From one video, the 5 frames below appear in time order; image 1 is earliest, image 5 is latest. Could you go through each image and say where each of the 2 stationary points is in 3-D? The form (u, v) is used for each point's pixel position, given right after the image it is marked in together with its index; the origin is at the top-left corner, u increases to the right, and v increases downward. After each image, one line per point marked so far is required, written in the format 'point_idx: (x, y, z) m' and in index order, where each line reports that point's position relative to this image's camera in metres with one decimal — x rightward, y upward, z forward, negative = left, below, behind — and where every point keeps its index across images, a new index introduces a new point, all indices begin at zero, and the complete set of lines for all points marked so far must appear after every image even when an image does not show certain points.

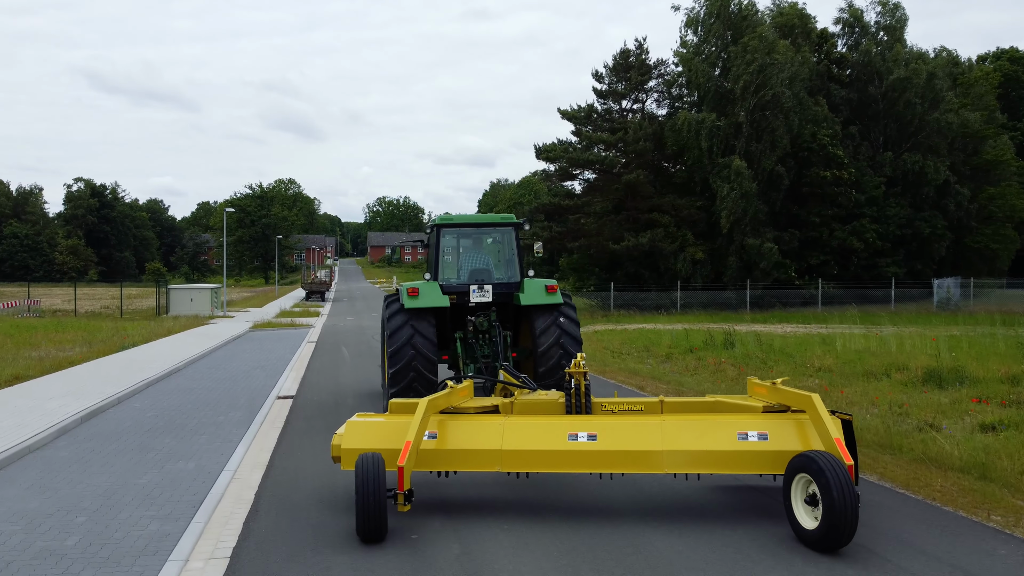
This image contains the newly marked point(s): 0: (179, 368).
0: (-5.4, -1.3, +13.3) m
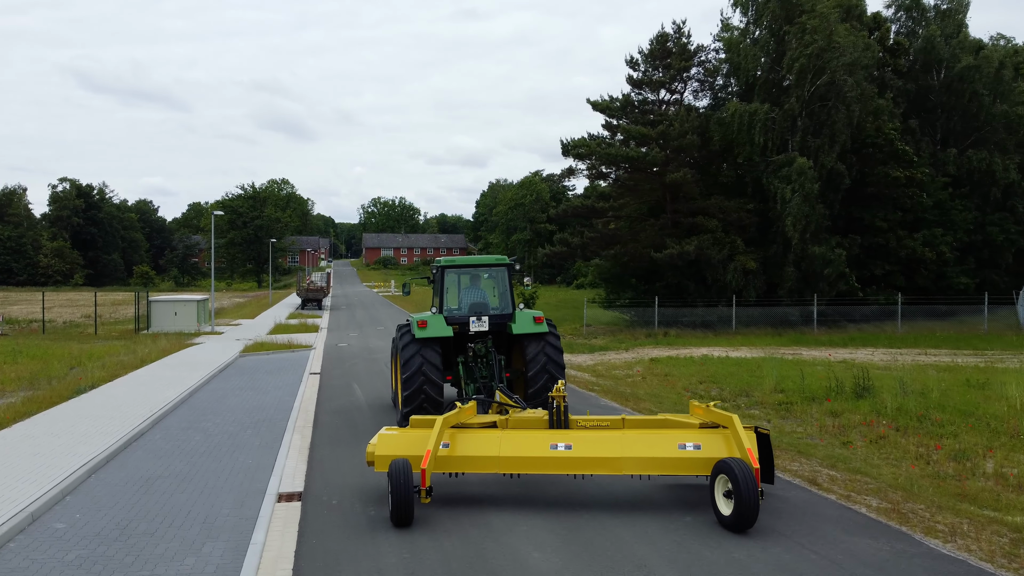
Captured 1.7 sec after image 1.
0: (-4.4, -1.7, +9.8) m
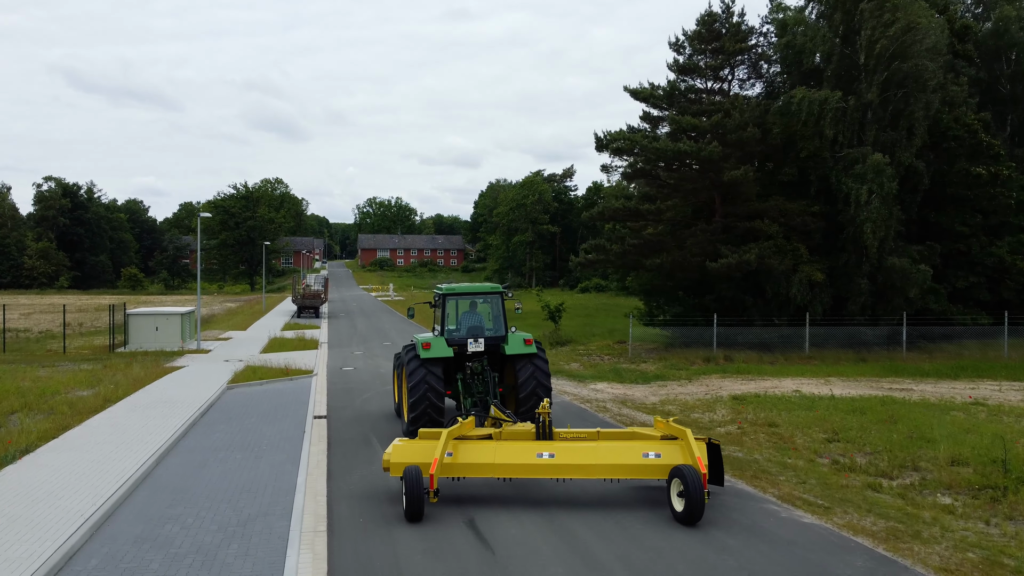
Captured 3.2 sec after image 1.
0: (-3.4, -2.1, +6.5) m
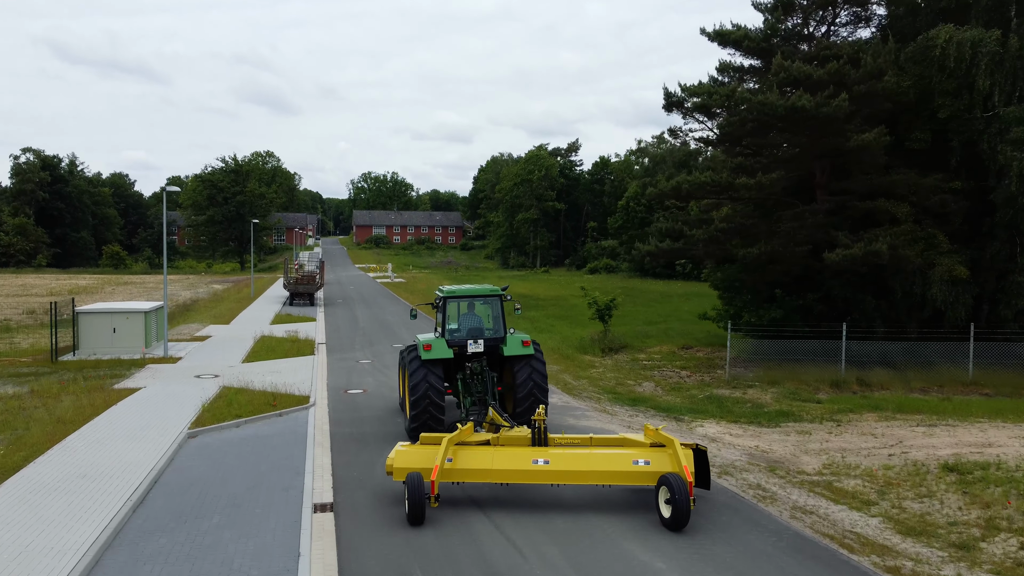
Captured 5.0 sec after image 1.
0: (-2.2, -2.5, +1.5) m
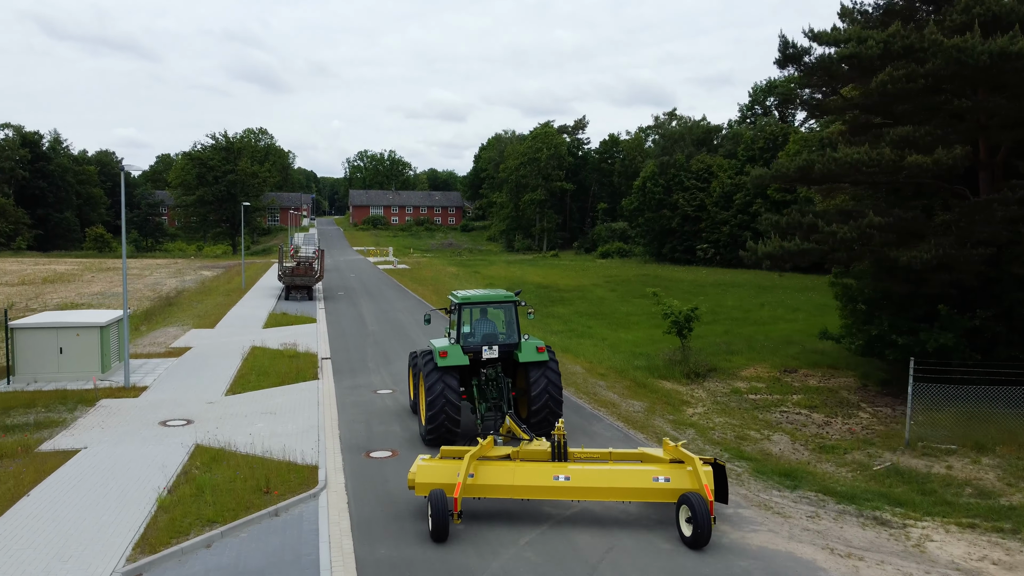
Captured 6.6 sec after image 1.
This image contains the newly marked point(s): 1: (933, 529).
0: (-0.9, -3.1, -3.2) m
1: (+4.4, -2.5, +8.5) m
